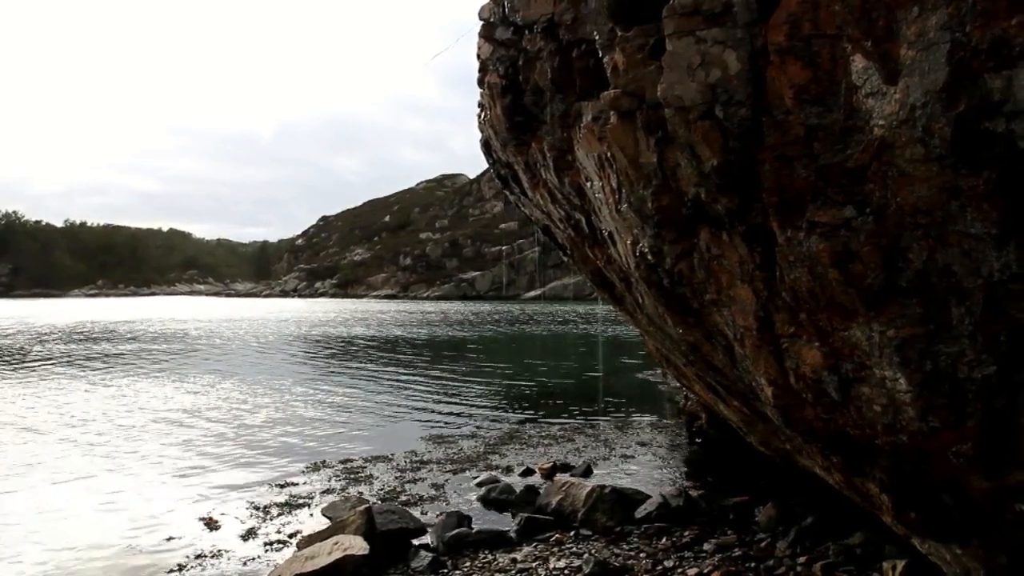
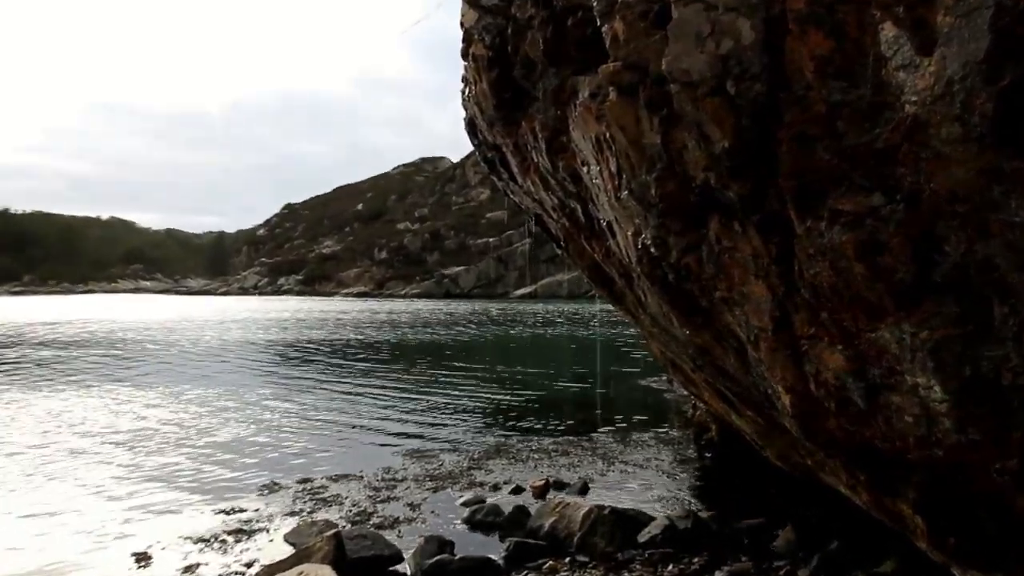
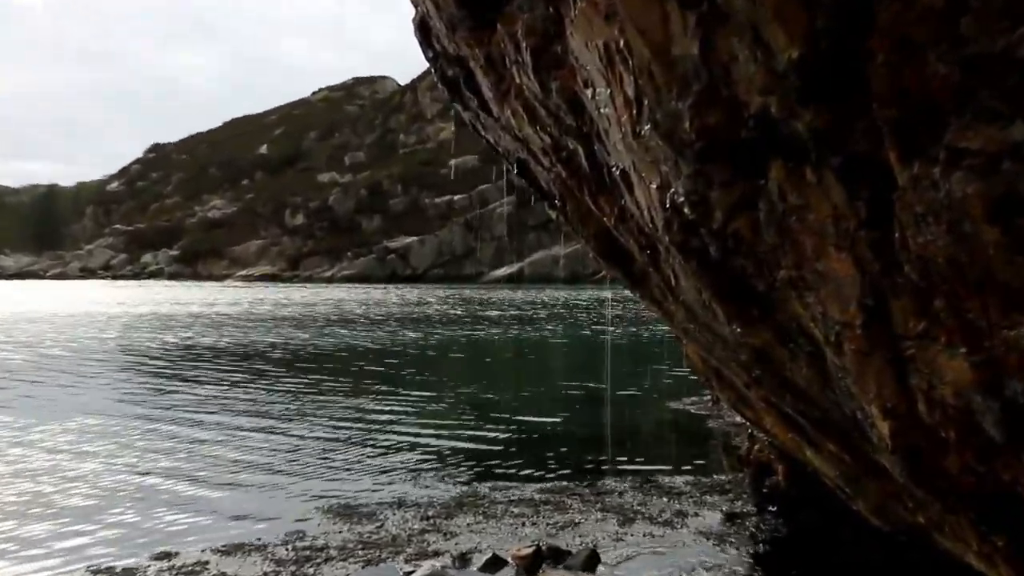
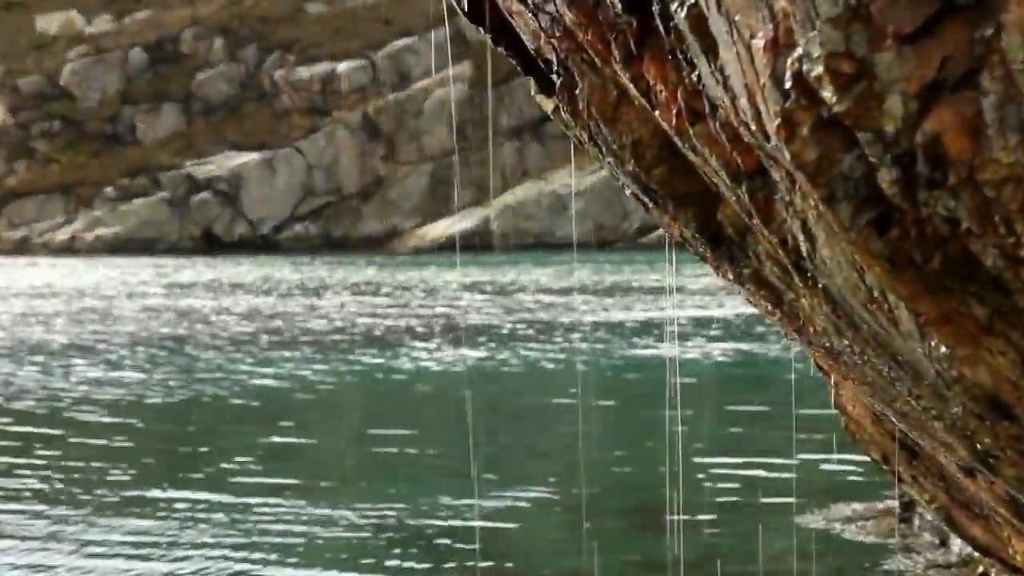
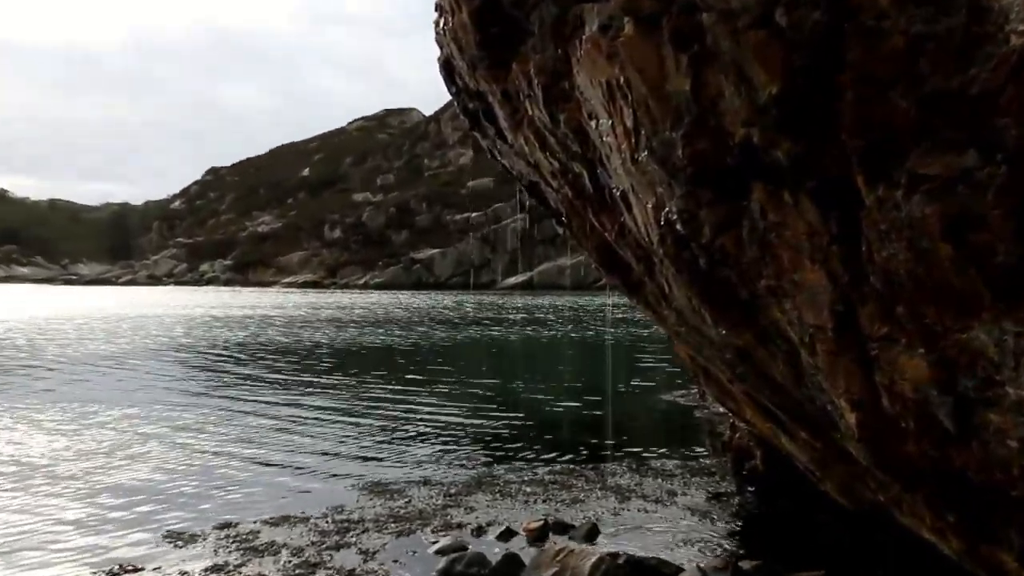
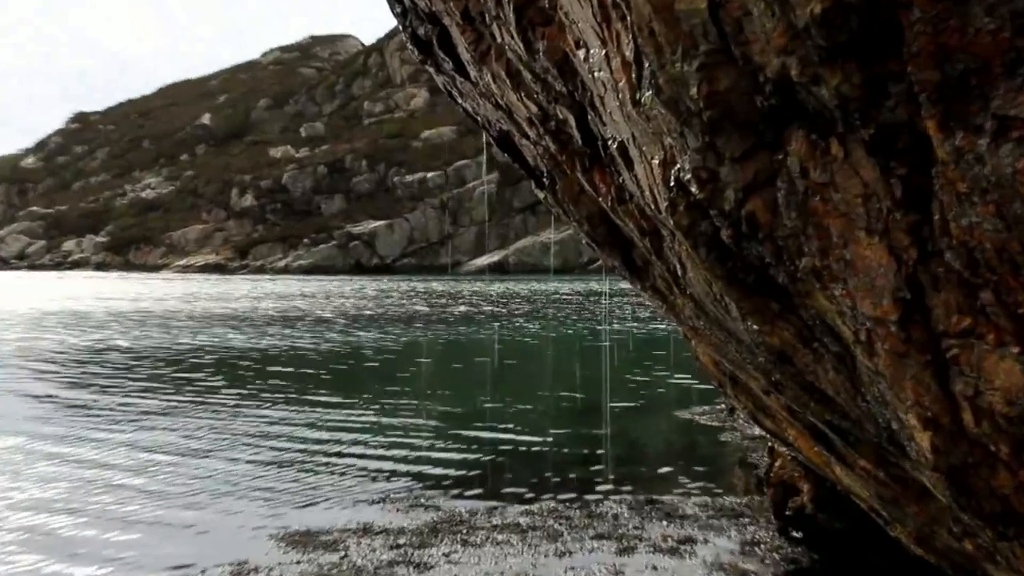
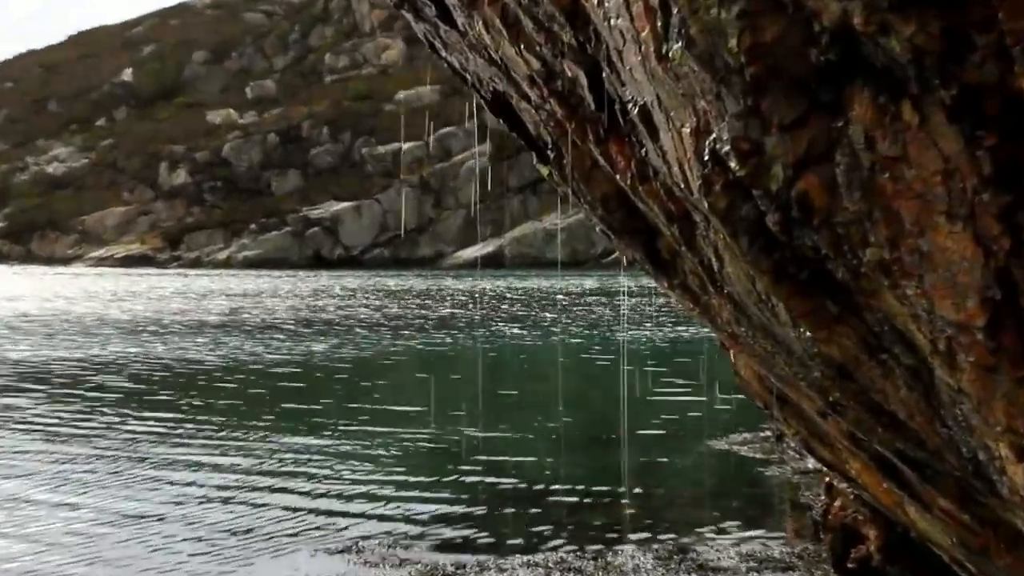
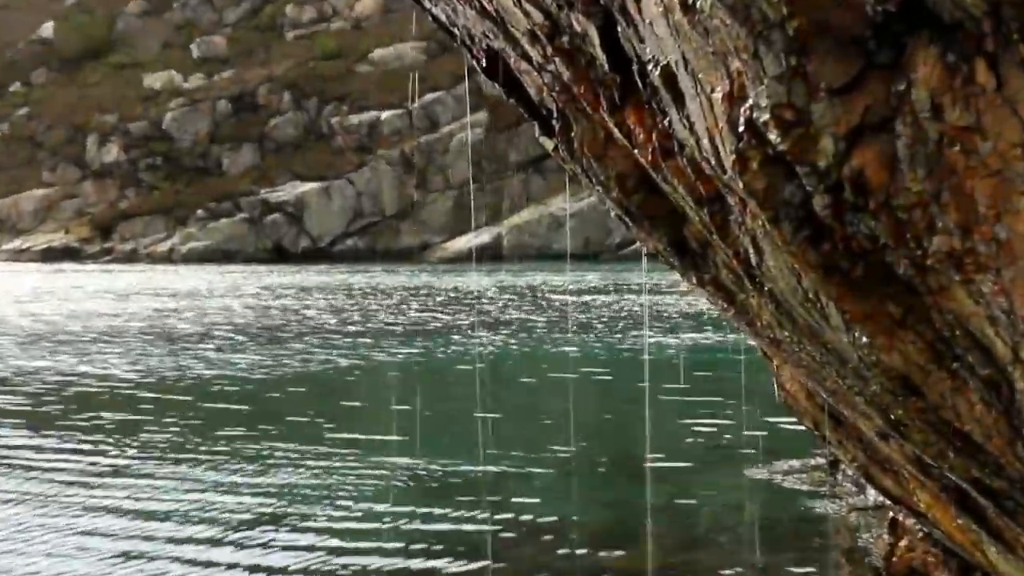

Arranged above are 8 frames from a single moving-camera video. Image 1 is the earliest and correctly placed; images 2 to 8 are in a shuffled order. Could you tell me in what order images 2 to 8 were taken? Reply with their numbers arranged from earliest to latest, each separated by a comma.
2, 5, 3, 6, 7, 8, 4
